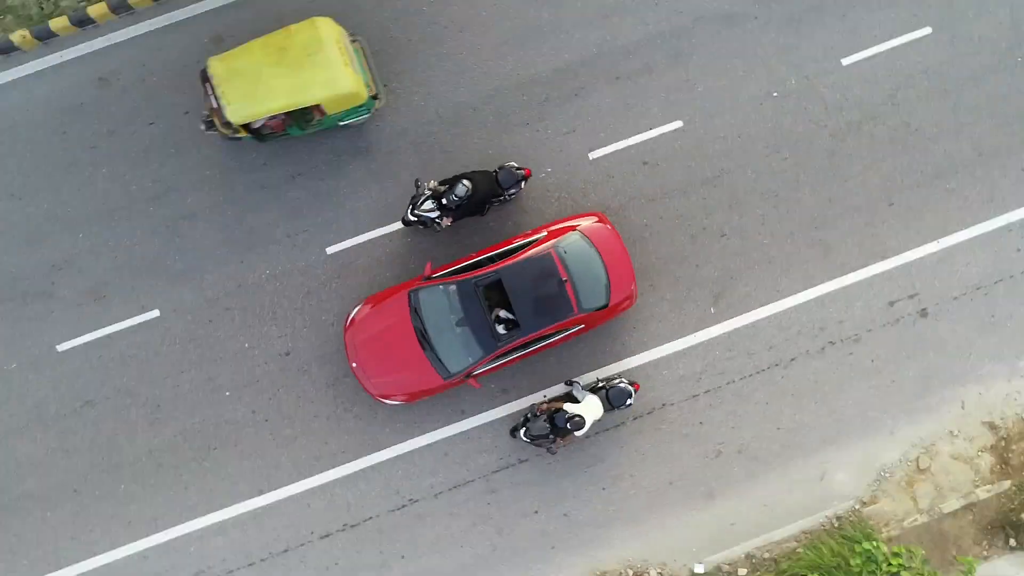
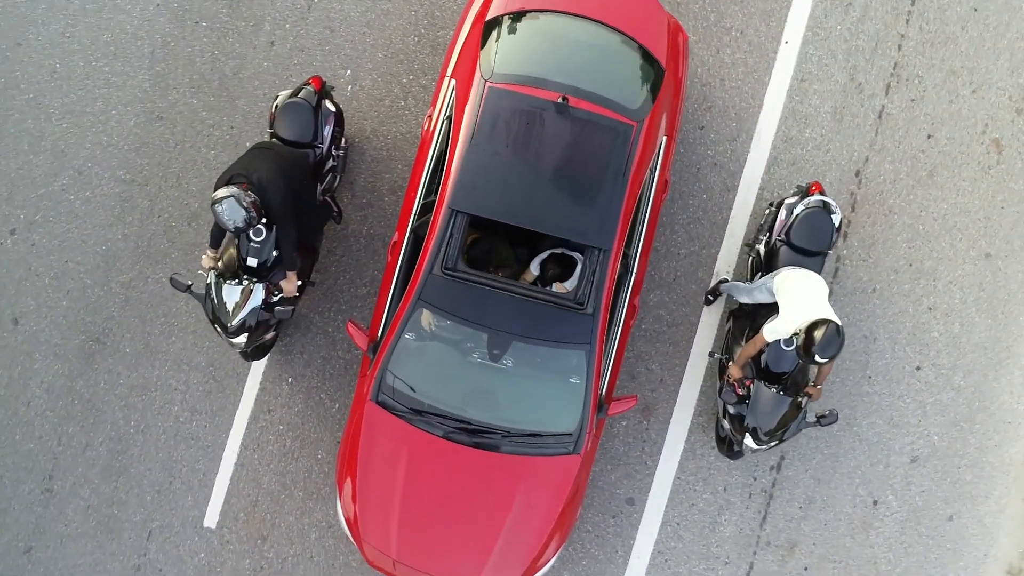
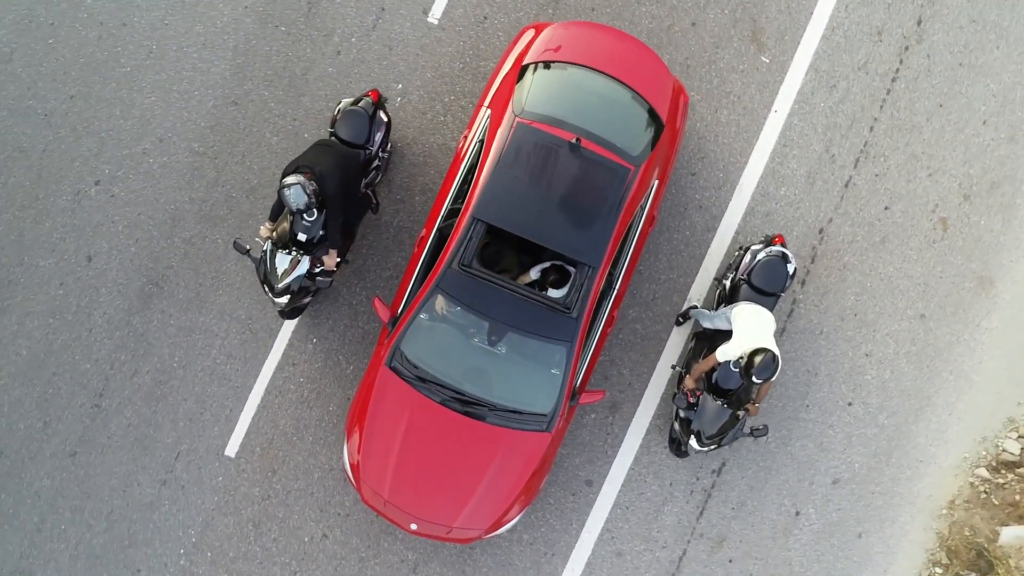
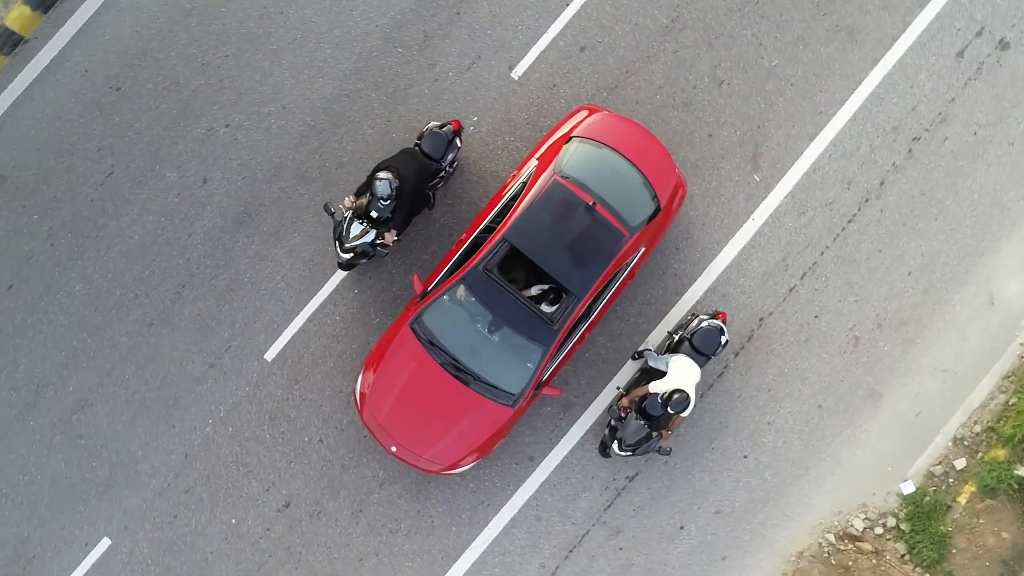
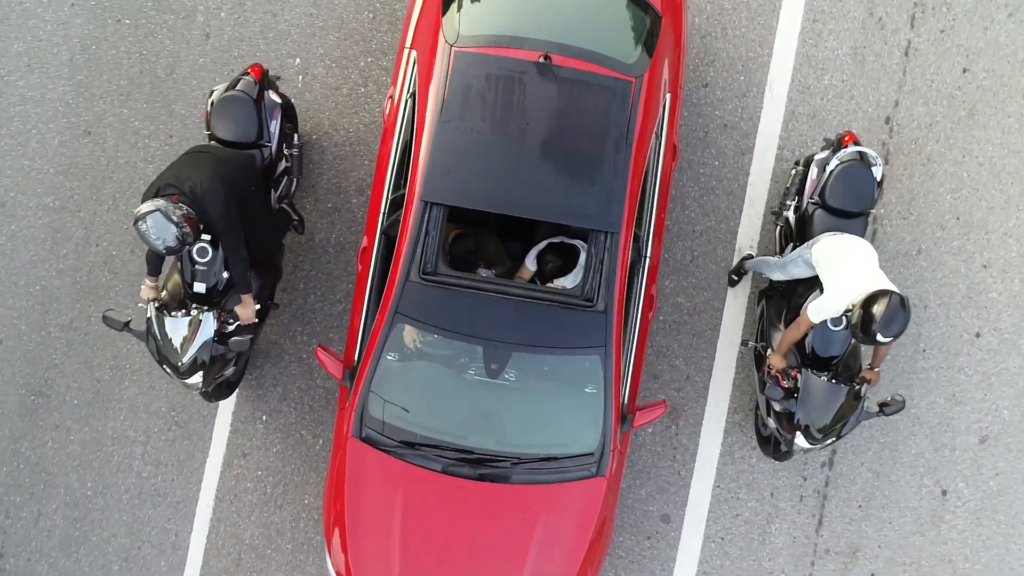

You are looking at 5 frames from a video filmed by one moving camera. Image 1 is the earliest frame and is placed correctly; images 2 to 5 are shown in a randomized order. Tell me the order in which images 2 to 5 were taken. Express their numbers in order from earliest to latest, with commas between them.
4, 3, 2, 5
